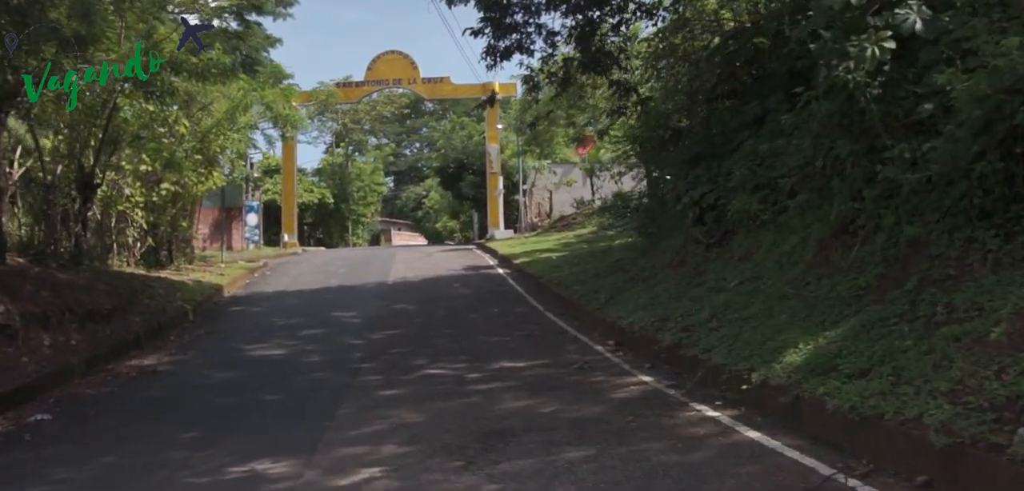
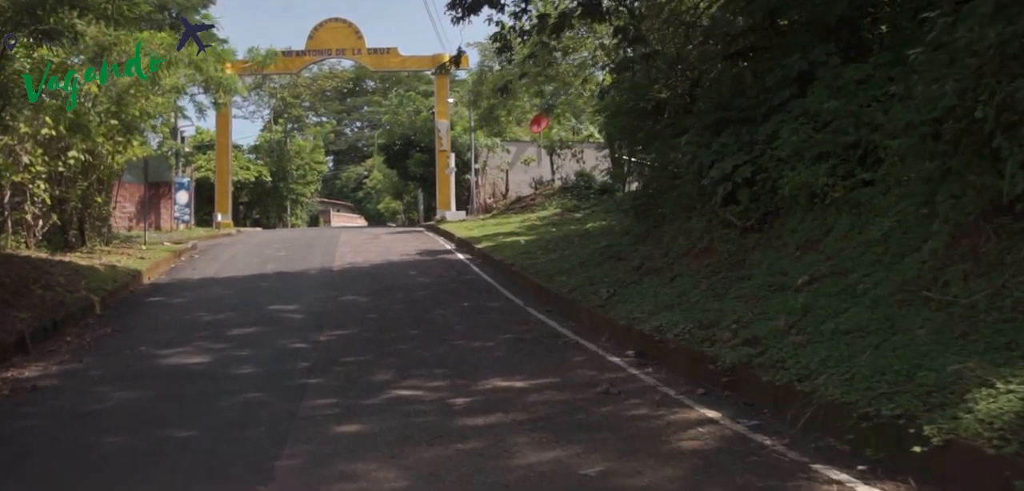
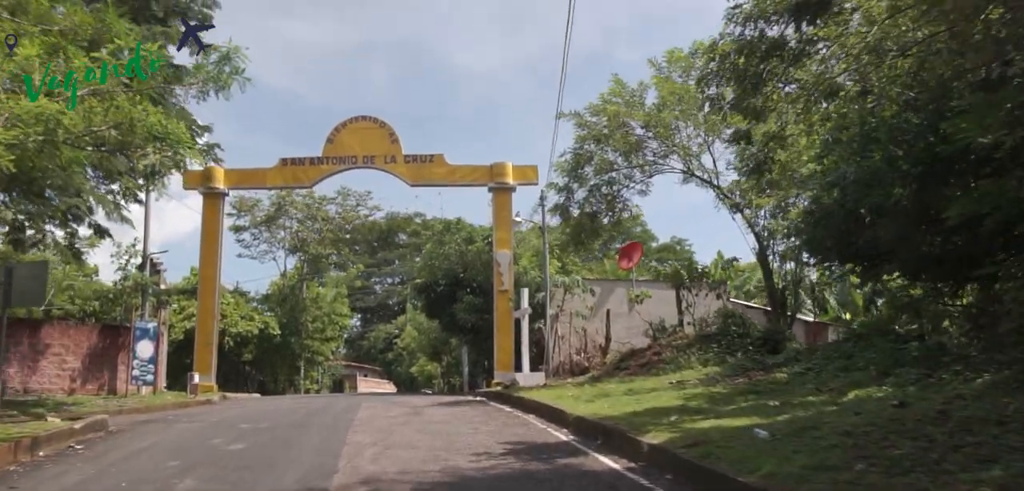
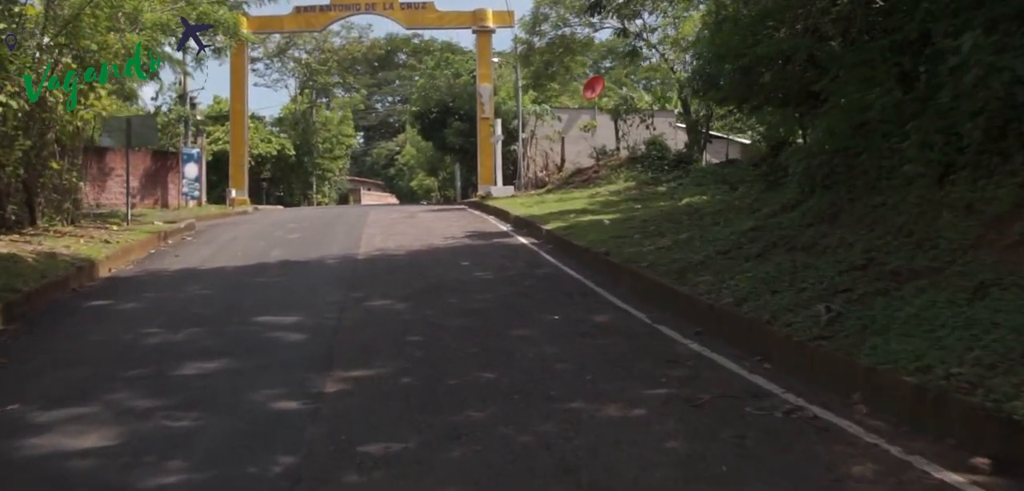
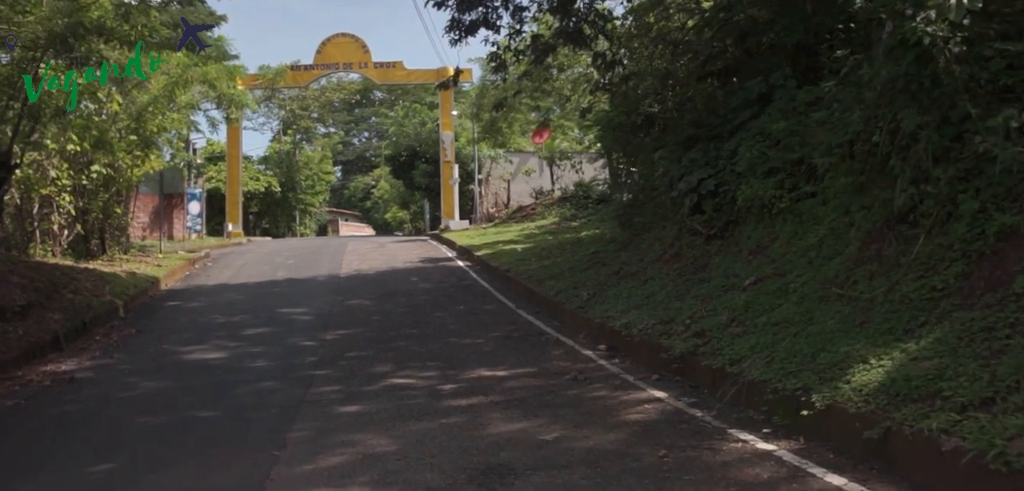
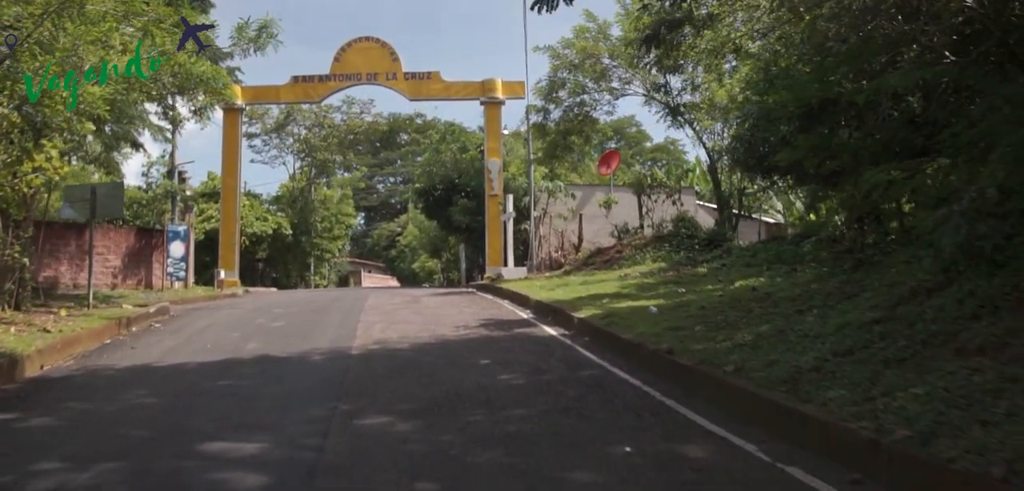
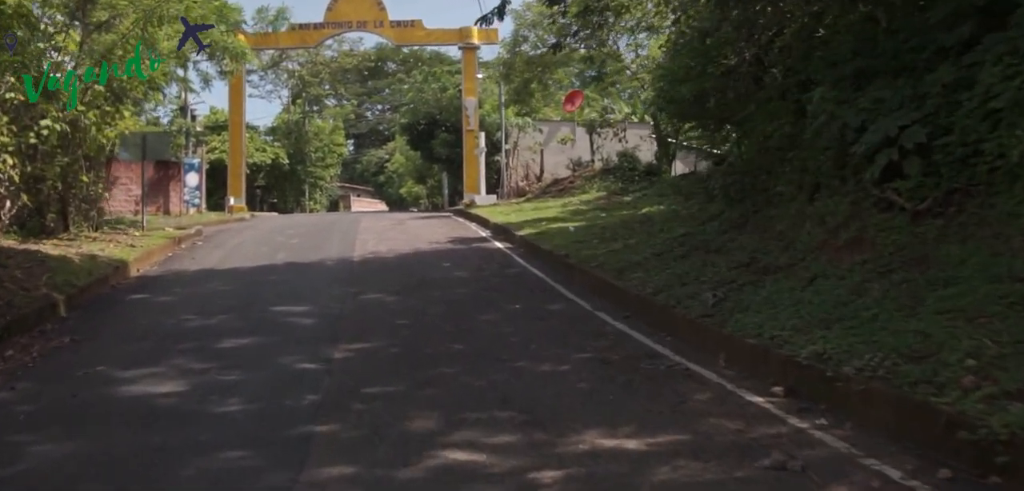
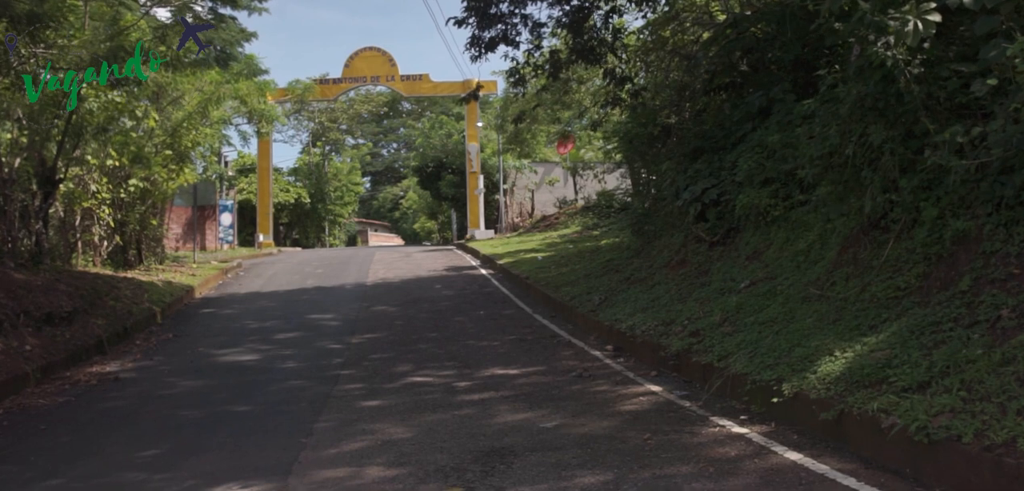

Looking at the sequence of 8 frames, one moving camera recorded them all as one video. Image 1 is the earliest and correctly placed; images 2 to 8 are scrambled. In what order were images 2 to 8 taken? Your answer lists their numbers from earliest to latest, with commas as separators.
8, 5, 2, 7, 4, 6, 3
